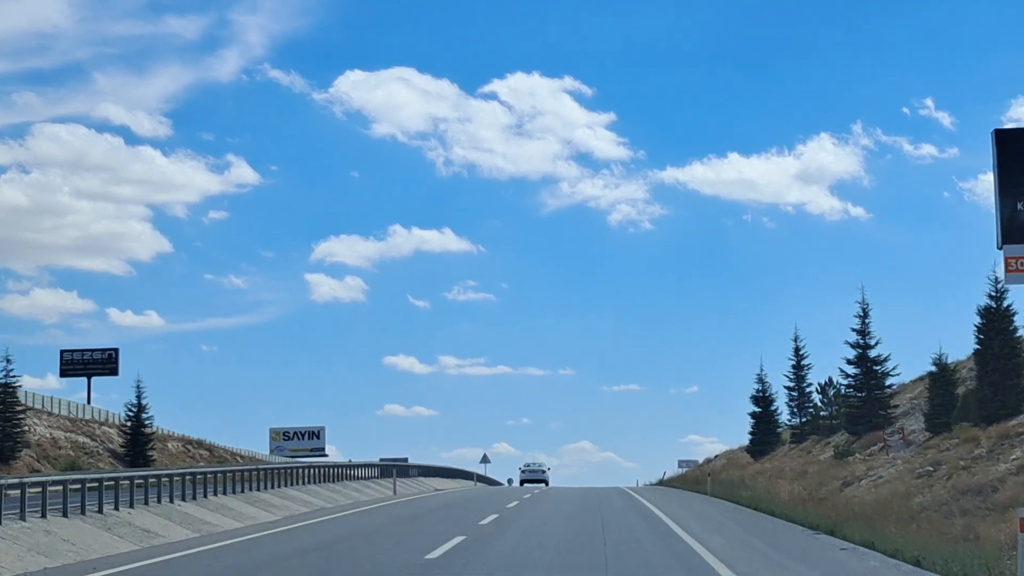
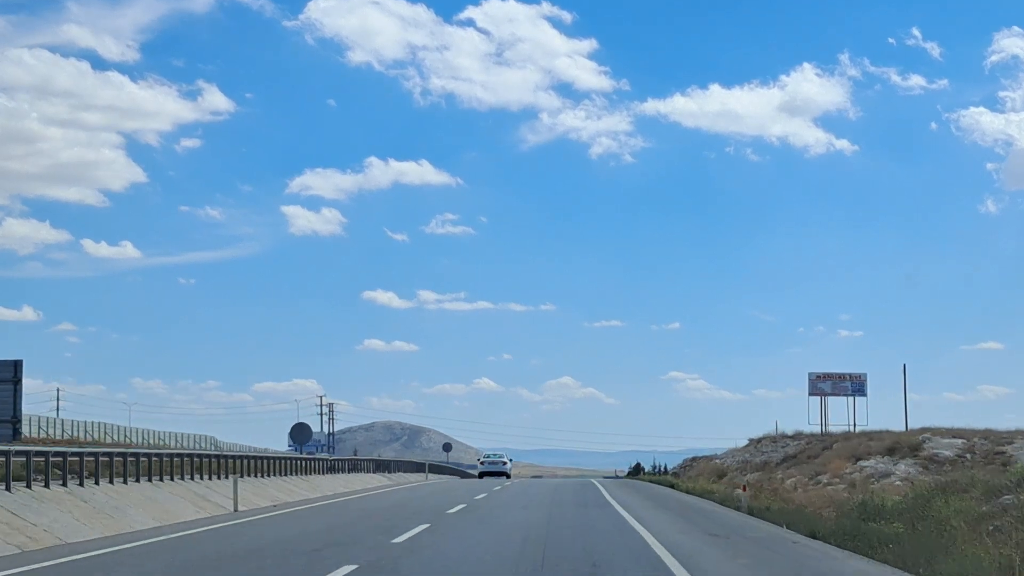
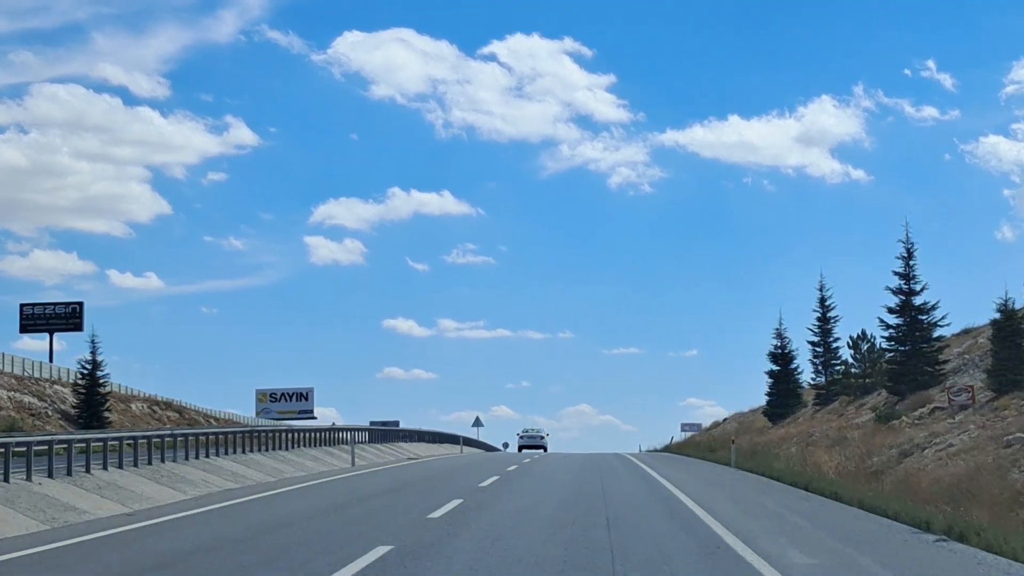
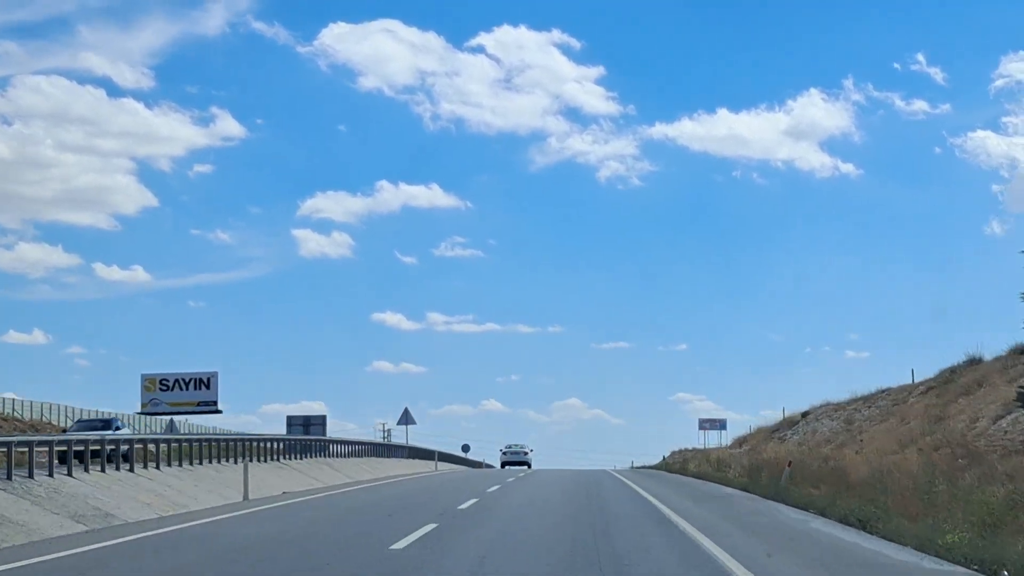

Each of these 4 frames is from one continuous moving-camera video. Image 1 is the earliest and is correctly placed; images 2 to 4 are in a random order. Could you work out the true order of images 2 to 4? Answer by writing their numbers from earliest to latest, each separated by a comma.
3, 4, 2
